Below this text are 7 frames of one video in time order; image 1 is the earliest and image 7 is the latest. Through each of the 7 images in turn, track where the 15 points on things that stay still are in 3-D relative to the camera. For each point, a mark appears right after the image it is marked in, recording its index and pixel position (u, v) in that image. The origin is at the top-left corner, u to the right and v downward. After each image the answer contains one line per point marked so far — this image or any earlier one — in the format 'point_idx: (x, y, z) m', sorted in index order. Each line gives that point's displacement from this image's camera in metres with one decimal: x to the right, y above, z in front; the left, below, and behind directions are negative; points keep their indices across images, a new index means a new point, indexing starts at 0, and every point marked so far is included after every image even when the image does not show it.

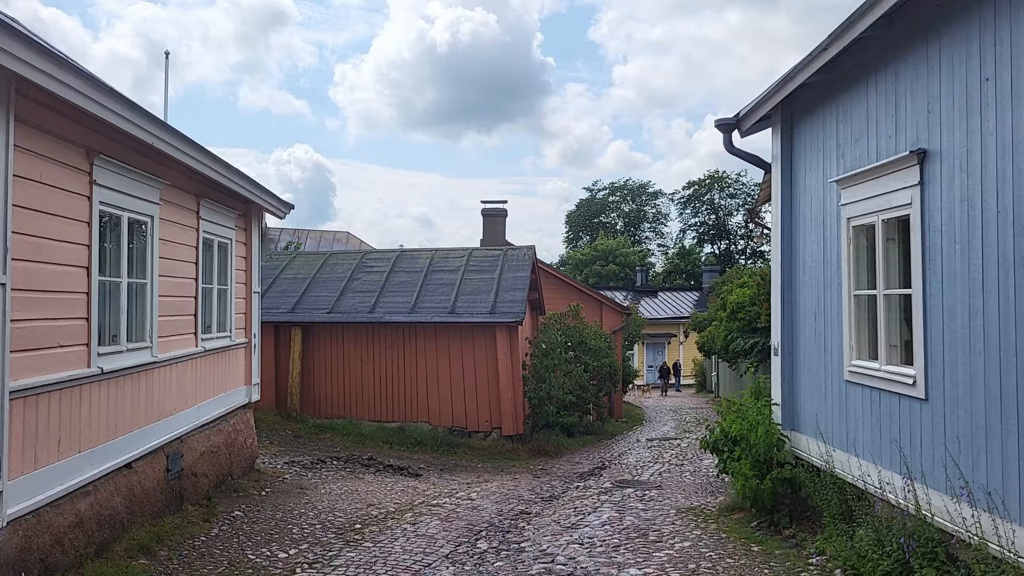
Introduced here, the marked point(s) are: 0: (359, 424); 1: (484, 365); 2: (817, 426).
0: (-2.6, -2.3, +13.4) m
1: (-0.5, -1.3, +13.3) m
2: (+2.7, -1.2, +7.2) m
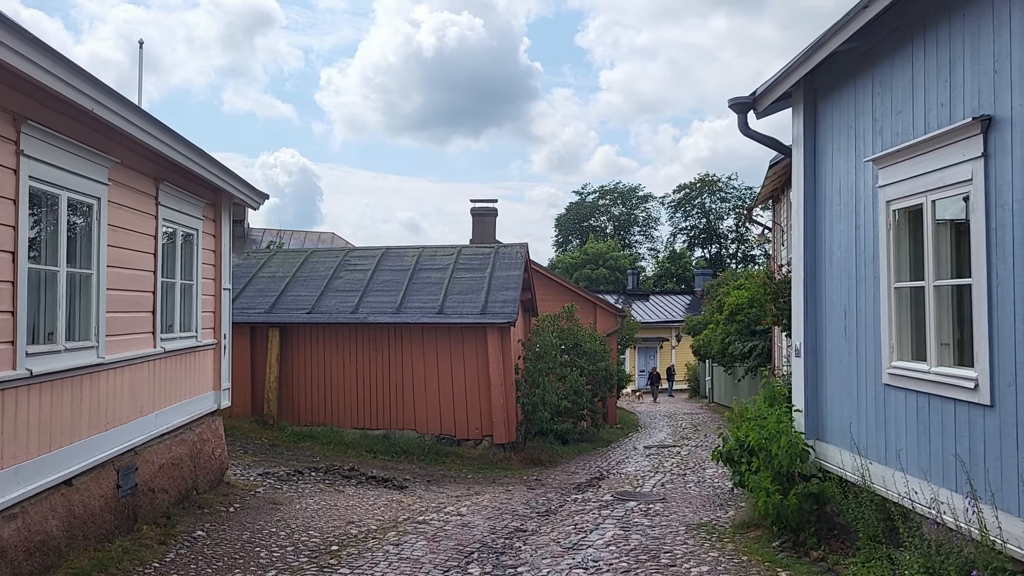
0: (-2.7, -2.3, +12.6) m
1: (-0.6, -1.2, +12.5) m
2: (+2.7, -1.2, +6.4) m
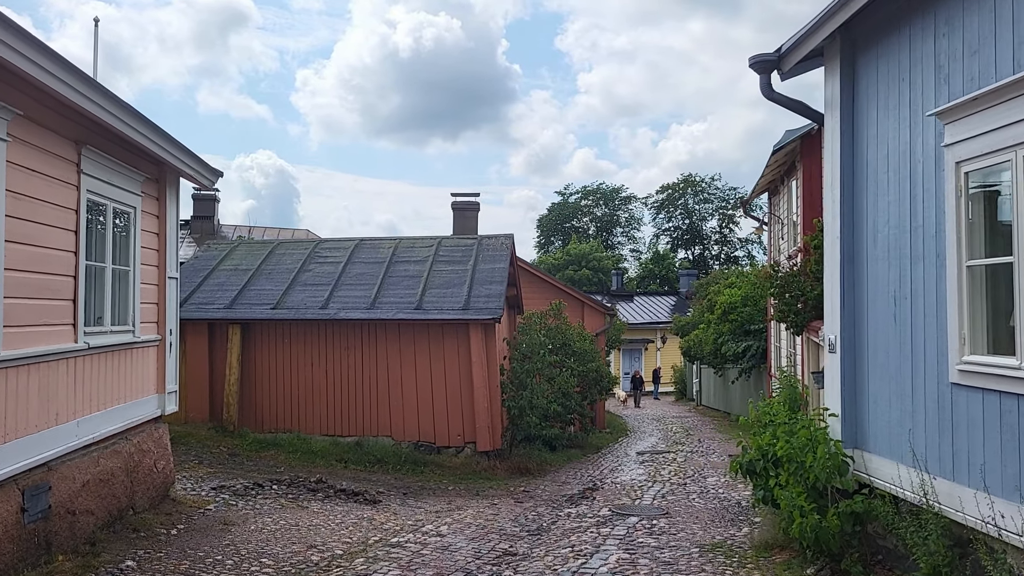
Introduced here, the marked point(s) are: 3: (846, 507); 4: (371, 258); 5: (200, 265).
0: (-2.9, -2.2, +11.4) m
1: (-0.8, -1.1, +11.4) m
2: (+2.6, -1.1, +5.5) m
3: (+2.3, -1.5, +5.6) m
4: (-2.3, +0.5, +13.1) m
5: (-5.1, +0.4, +13.0) m
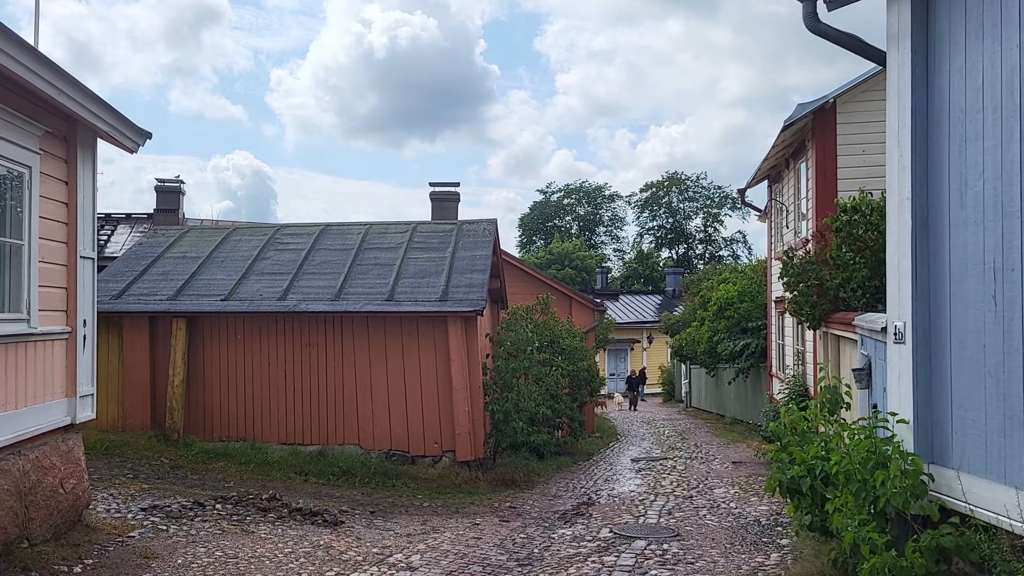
0: (-3.1, -2.0, +10.1) m
1: (-1.0, -1.0, +10.1) m
2: (+2.6, -0.9, +4.2) m
3: (+2.3, -1.4, +4.3) m
4: (-2.6, +0.6, +11.7) m
5: (-5.3, +0.5, +11.6) m
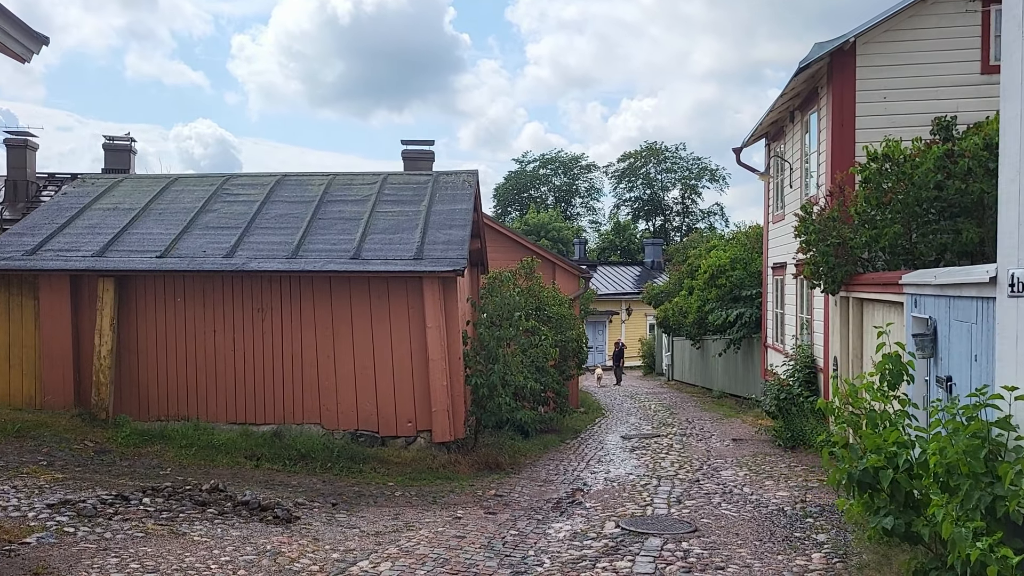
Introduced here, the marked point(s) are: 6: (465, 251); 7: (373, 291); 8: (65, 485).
0: (-3.3, -1.5, +8.7) m
1: (-1.2, -0.5, +8.8) m
2: (+2.6, -0.6, +3.0) m
3: (+2.3, -1.1, +3.2) m
4: (-2.8, +1.2, +10.3) m
5: (-5.5, +1.1, +10.1) m
6: (-0.5, +0.4, +8.7) m
7: (-1.5, 0.0, +8.8) m
8: (-3.7, -1.6, +6.7) m
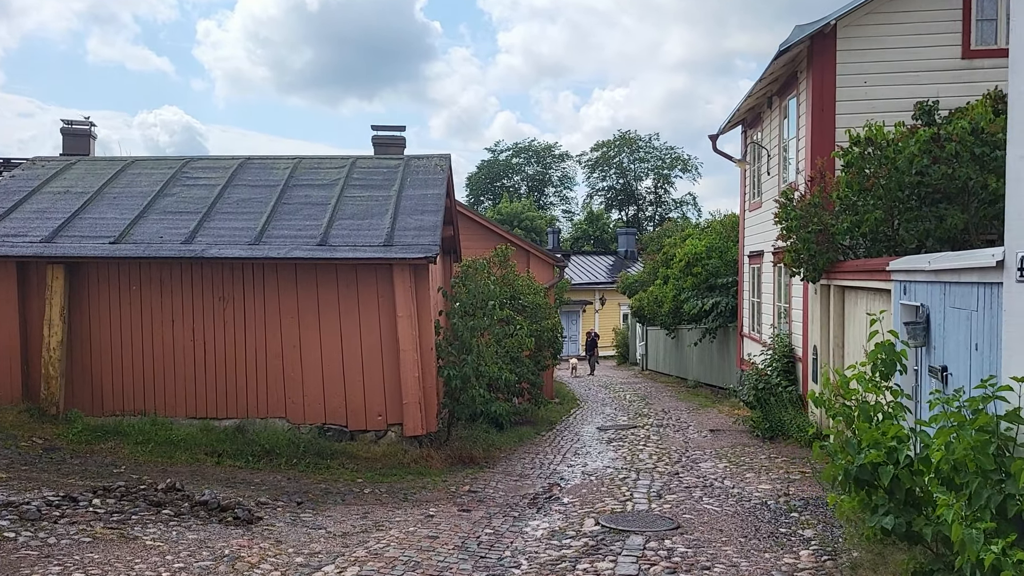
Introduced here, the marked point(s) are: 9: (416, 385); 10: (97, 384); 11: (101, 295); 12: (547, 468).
0: (-3.5, -1.4, +8.3) m
1: (-1.4, -0.4, +8.4) m
2: (+2.5, -0.6, +2.8) m
3: (+2.2, -1.0, +2.9) m
4: (-3.1, +1.3, +9.9) m
5: (-5.9, +1.2, +9.6) m
6: (-0.8, +0.5, +8.4) m
7: (-1.8, +0.1, +8.4) m
8: (-3.9, -1.5, +6.3) m
9: (-1.0, -1.0, +8.3) m
10: (-4.4, -1.0, +8.6) m
11: (-4.4, -0.1, +8.5) m
12: (+0.4, -2.0, +8.9) m
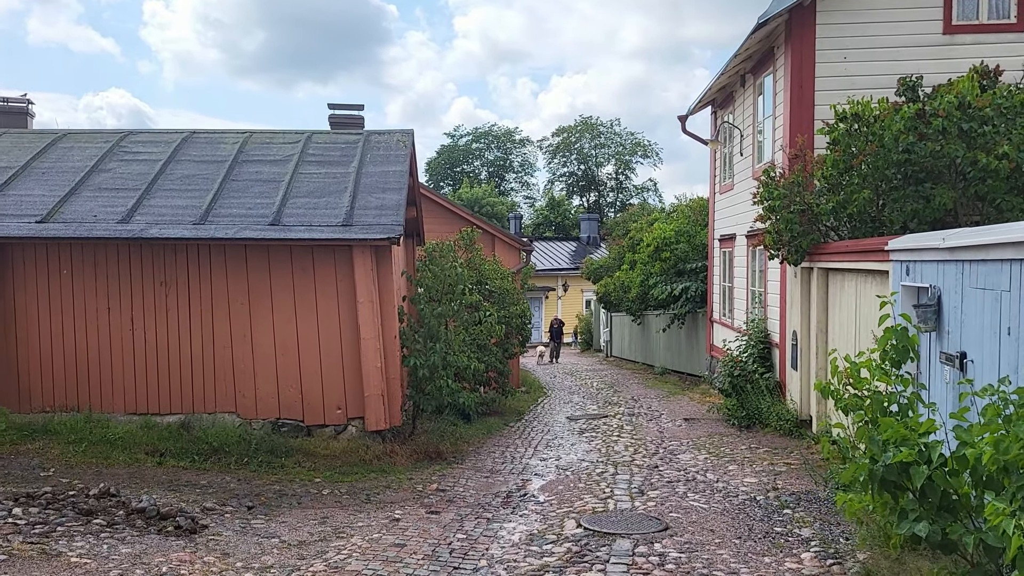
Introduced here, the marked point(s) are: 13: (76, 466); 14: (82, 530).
0: (-3.8, -1.3, +7.5) m
1: (-1.7, -0.2, +7.8) m
2: (+2.5, -0.5, +2.4) m
3: (+2.2, -0.9, +2.5) m
4: (-3.5, +1.5, +9.1) m
5: (-6.2, +1.4, +8.7) m
6: (-1.1, +0.7, +7.7) m
7: (-2.1, +0.3, +7.7) m
8: (-4.1, -1.4, +5.5) m
9: (-1.3, -0.8, +7.7) m
10: (-4.7, -0.9, +7.8) m
11: (-4.6, +0.1, +7.7) m
12: (+0.1, -1.8, +8.4) m
13: (-3.6, -1.5, +6.6) m
14: (-2.8, -1.6, +5.2) m
